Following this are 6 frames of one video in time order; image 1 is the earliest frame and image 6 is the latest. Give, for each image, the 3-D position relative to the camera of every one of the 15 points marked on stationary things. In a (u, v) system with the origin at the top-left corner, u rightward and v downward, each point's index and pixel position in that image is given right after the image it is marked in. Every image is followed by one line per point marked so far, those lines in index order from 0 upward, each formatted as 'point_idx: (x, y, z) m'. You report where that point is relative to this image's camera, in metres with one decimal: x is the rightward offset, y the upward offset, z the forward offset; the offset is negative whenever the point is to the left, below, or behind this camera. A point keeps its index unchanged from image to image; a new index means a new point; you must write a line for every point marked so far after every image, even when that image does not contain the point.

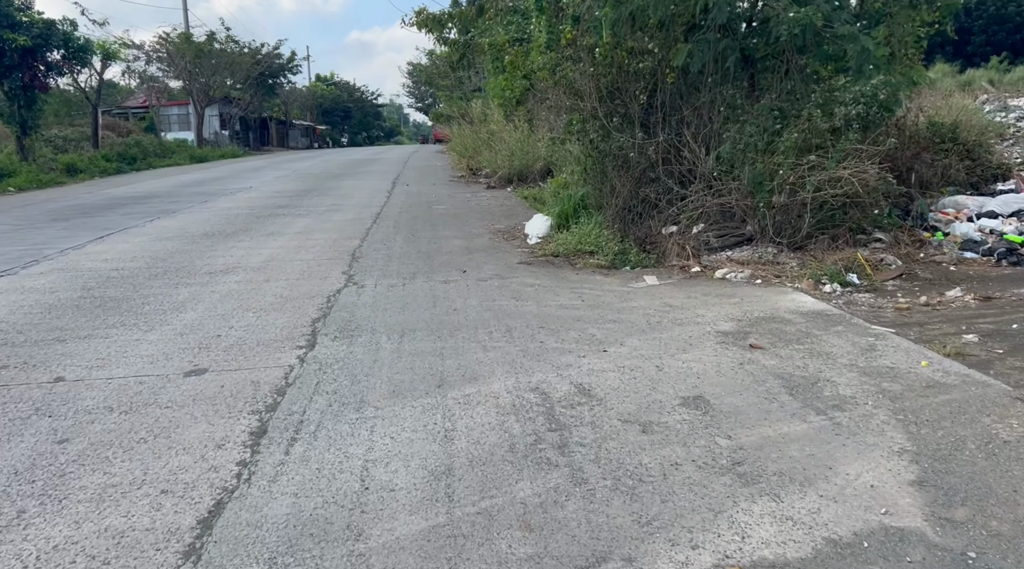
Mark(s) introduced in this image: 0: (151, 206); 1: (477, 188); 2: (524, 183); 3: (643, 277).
0: (-7.4, +1.6, +15.0) m
1: (-0.9, +2.3, +18.0) m
2: (+0.3, +2.4, +17.9) m
3: (+1.3, +0.1, +7.1) m
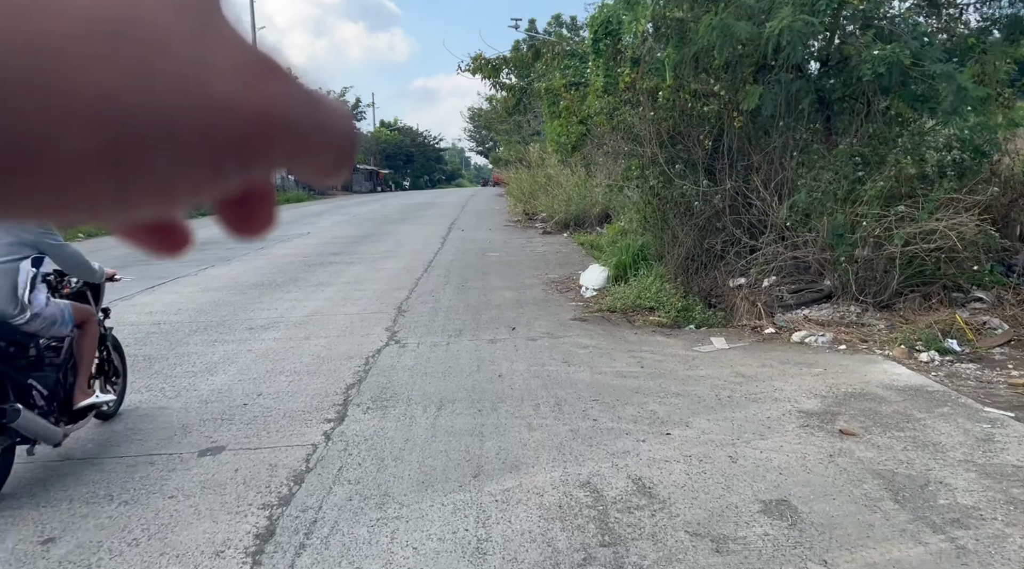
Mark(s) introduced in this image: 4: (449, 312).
0: (-6.3, +0.6, +15.1) m
1: (+0.5, +1.2, +17.6) m
2: (+1.6, +1.3, +17.3) m
3: (+1.7, -0.5, +6.4) m
4: (-0.7, -0.3, +8.2) m
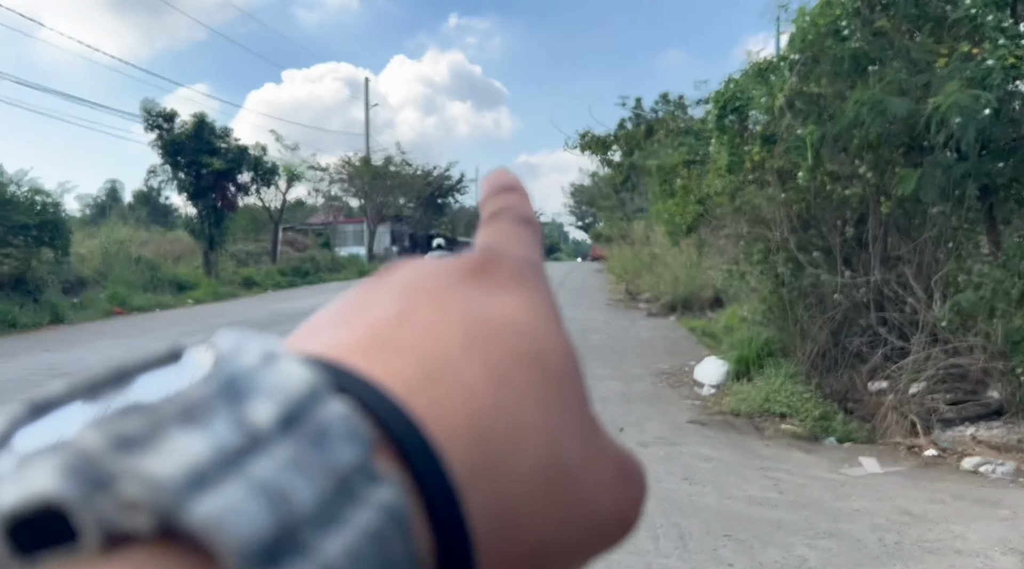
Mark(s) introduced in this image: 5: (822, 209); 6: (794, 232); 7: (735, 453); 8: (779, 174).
0: (-4.2, -0.8, +15.2) m
1: (+2.8, -0.7, +16.8) m
2: (+3.9, -0.6, +16.4) m
3: (+2.5, -1.3, +5.5) m
4: (+0.4, -1.2, +7.6) m
5: (+3.1, +0.7, +7.4) m
6: (+2.9, +0.5, +7.6) m
7: (+1.7, -1.3, +5.6) m
8: (+2.8, +1.1, +7.7) m
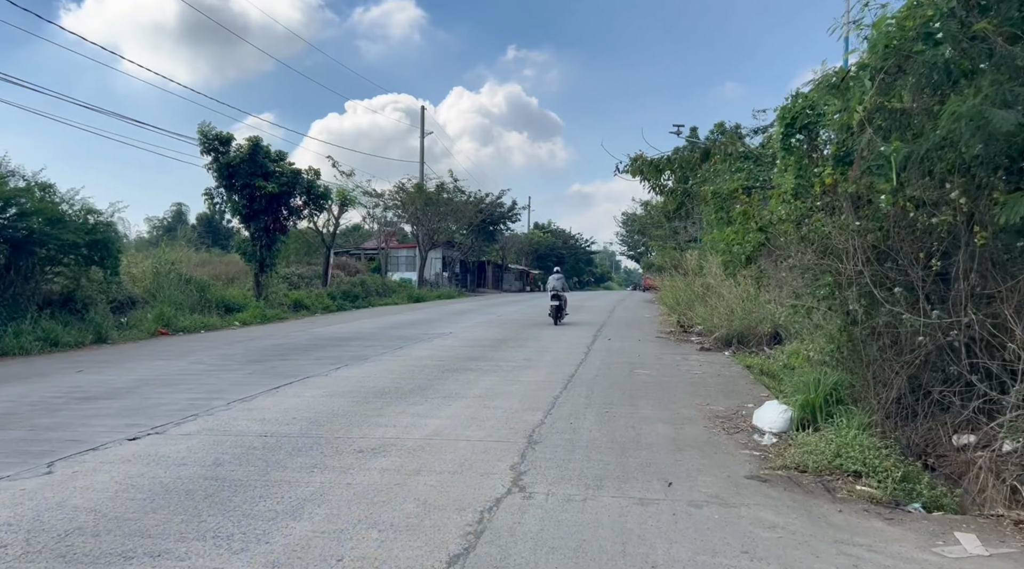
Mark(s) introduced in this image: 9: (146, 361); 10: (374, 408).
0: (-3.4, -1.3, +14.7) m
1: (+3.8, -1.4, +15.9) m
2: (+4.8, -1.3, +15.4) m
3: (+2.7, -1.5, +4.6) m
4: (+0.7, -1.5, +6.9) m
5: (+3.4, +0.4, +6.5) m
6: (+3.2, +0.2, +6.8) m
7: (+1.9, -1.5, +4.8) m
8: (+3.1, +0.8, +6.9) m
9: (-6.5, -1.4, +13.2) m
10: (-1.6, -1.4, +8.7) m
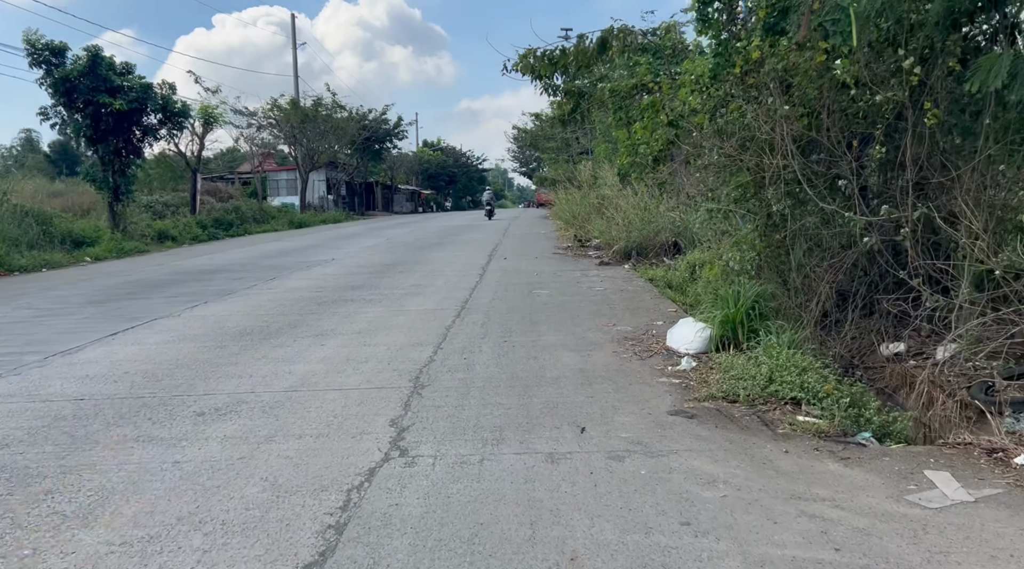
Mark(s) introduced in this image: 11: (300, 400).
0: (-5.4, 0.0, +13.0) m
1: (+1.5, +0.4, +15.1) m
2: (+2.6, +0.5, +14.8) m
3: (+2.1, -1.0, +3.9) m
4: (-0.2, -0.8, +5.8) m
5: (+2.4, +1.2, +5.6) m
6: (+2.2, +1.0, +5.9) m
7: (+1.2, -1.0, +3.9) m
8: (+2.1, +1.6, +5.9) m
9: (-8.2, -0.4, +11.1) m
10: (-2.8, -0.7, +7.3) m
11: (-1.6, -0.8, +5.6) m
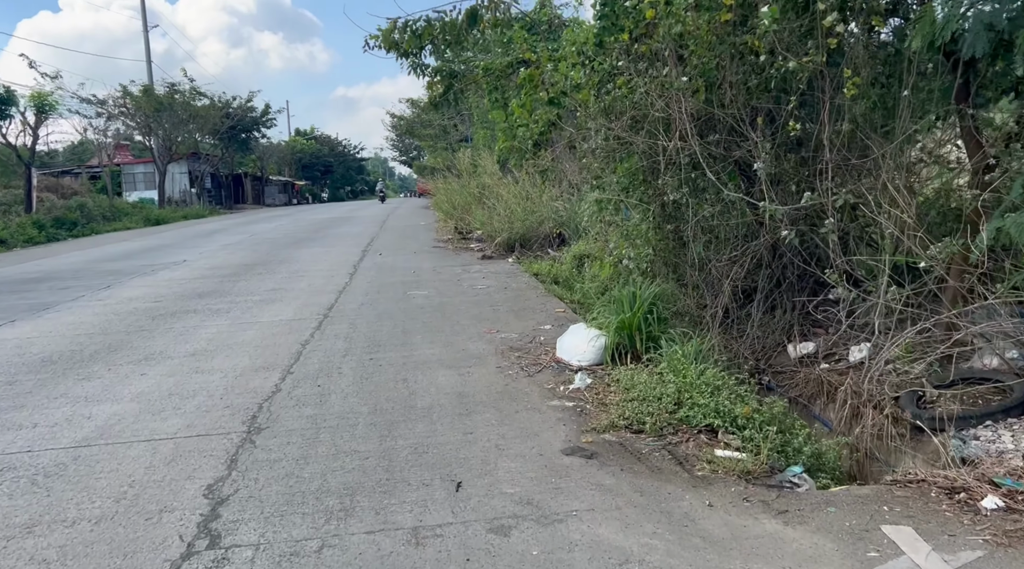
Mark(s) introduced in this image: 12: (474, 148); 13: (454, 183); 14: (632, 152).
0: (-7.3, -0.2, +11.0) m
1: (-0.8, +0.5, +14.1) m
2: (+0.3, +0.6, +14.0) m
3: (+1.5, -1.0, +3.1) m
4: (-1.1, -0.9, +4.7) m
5: (+1.5, +1.2, +4.9) m
6: (+1.3, +1.0, +5.1) m
7: (+0.6, -1.0, +3.1) m
8: (+1.1, +1.6, +5.1) m
9: (-9.8, -0.7, +8.7) m
10: (-3.9, -0.8, +5.8) m
11: (-2.4, -1.0, +4.3) m
12: (-1.0, +3.6, +19.2) m
13: (-1.5, +2.6, +18.9) m
14: (+1.0, +1.0, +5.5) m
